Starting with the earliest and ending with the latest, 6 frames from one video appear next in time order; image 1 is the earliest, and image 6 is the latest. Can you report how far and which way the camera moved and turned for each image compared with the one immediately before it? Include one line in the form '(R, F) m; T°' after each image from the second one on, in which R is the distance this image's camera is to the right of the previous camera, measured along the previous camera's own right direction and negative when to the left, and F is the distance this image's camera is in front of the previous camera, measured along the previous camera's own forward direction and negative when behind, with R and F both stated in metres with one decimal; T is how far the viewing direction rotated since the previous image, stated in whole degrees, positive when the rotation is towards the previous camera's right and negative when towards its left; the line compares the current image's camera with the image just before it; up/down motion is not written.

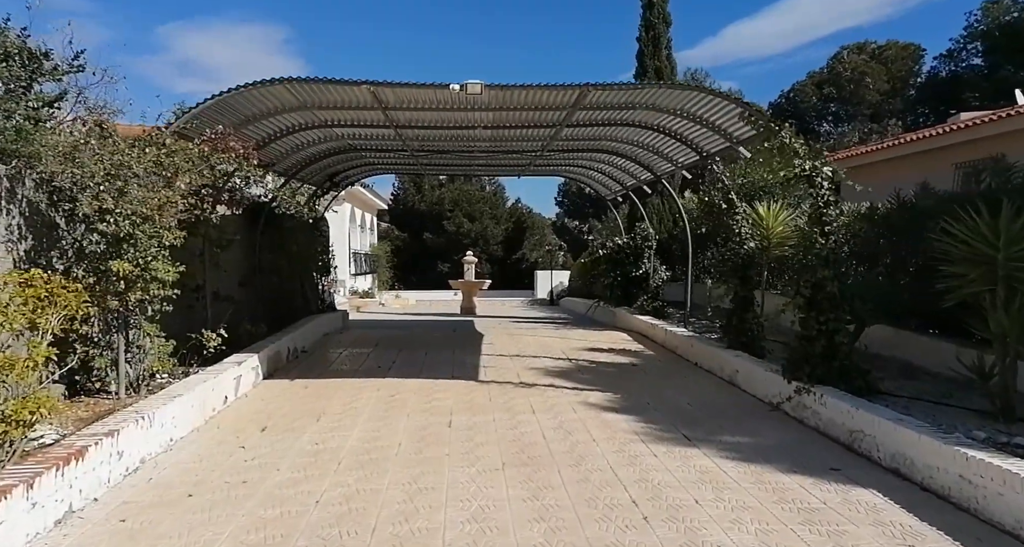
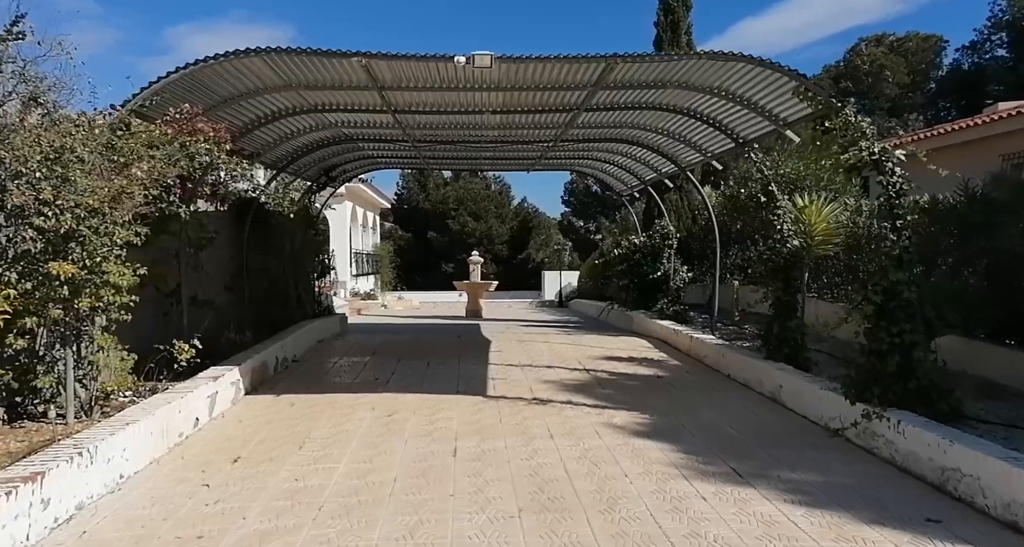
(-0.1, +0.7) m; 0°
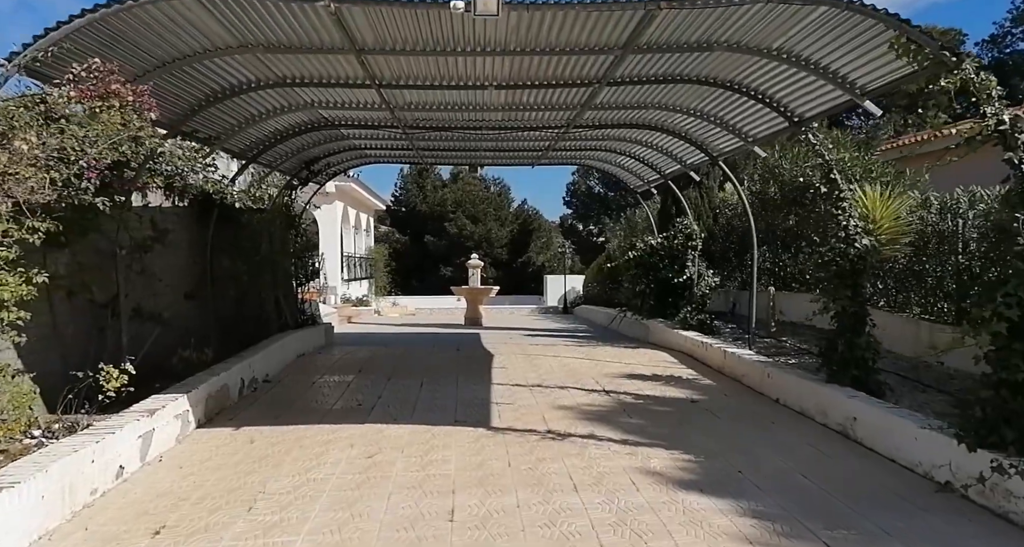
(-0.1, +1.0) m; 0°
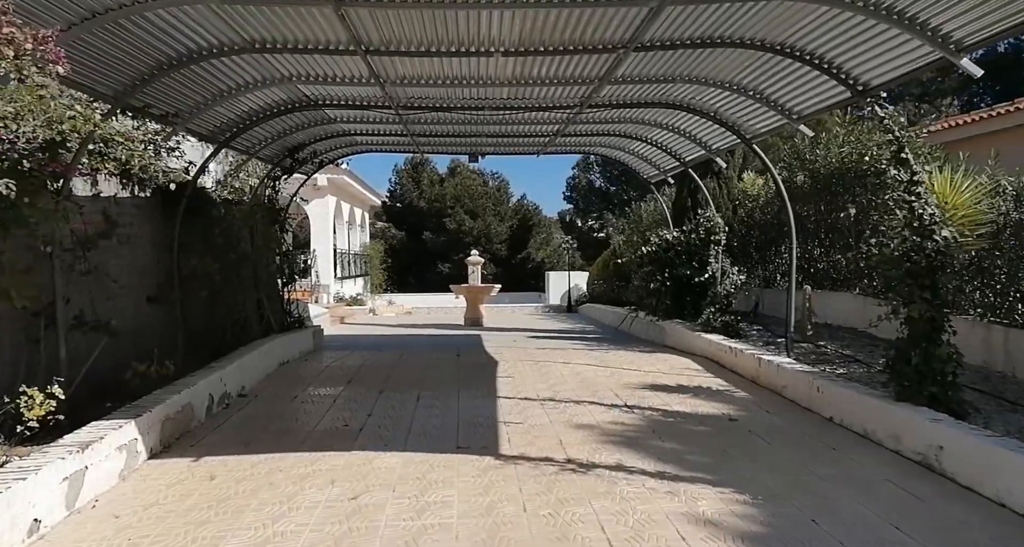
(-0.1, +0.7) m; 0°
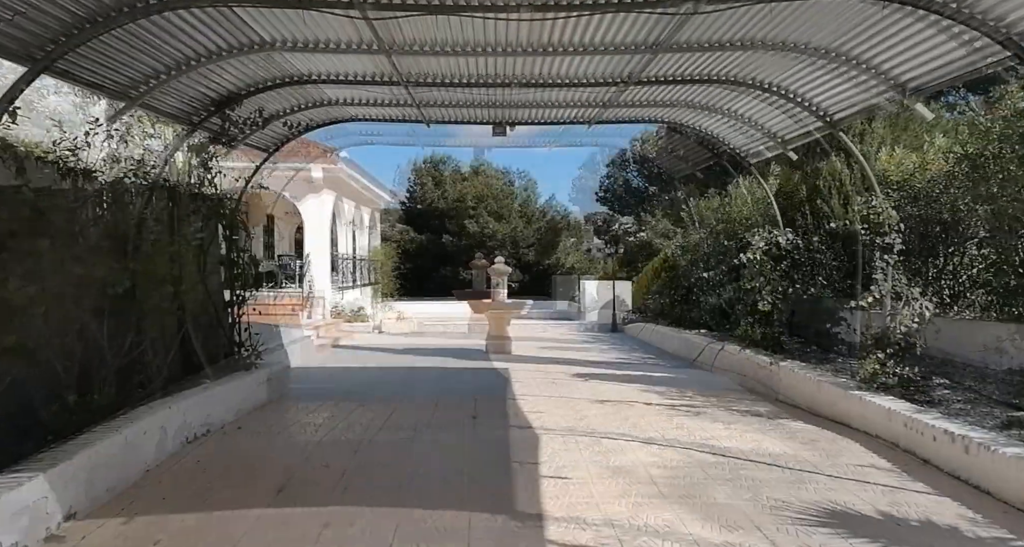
(-0.1, +0.8) m; 0°
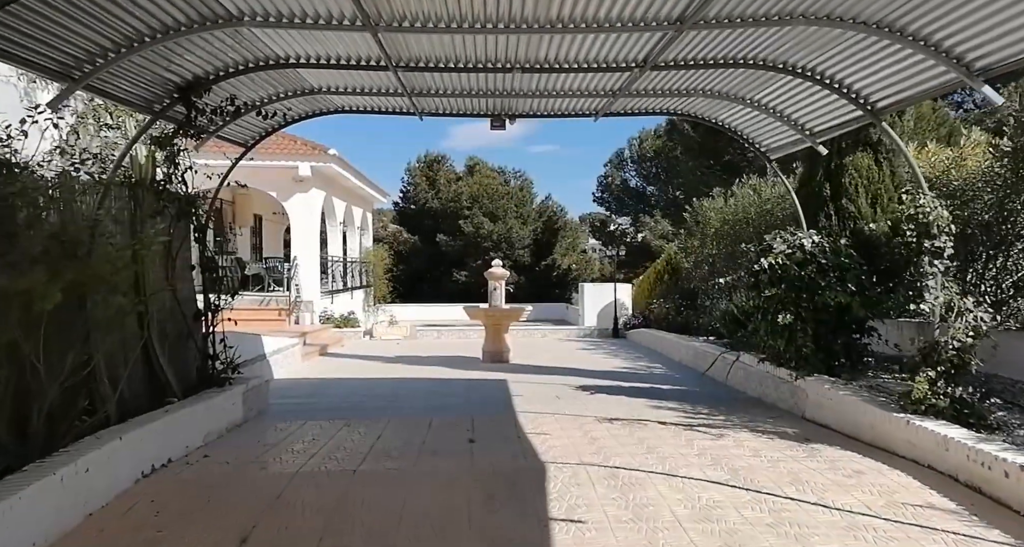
(-0.1, +0.5) m; +1°
